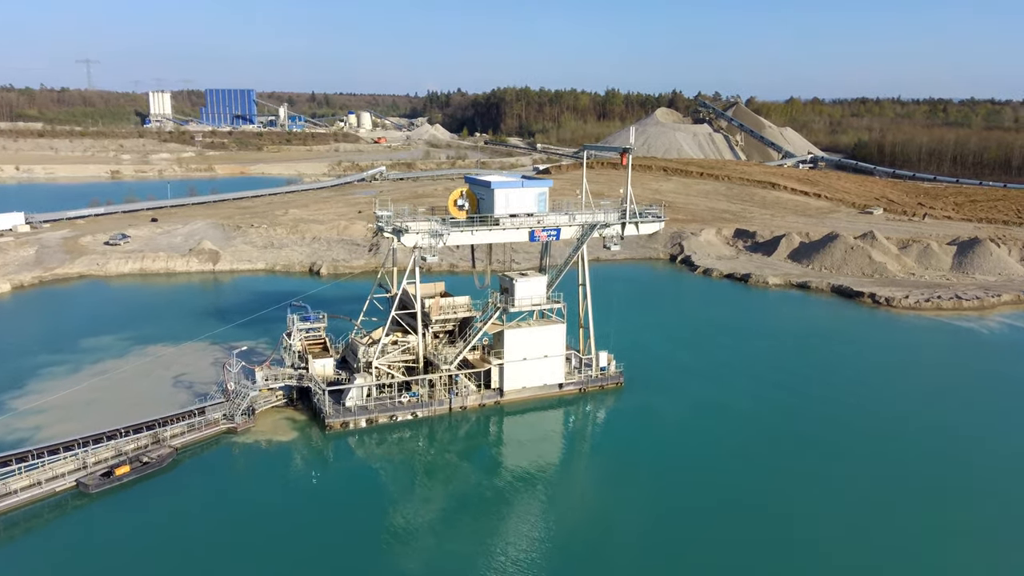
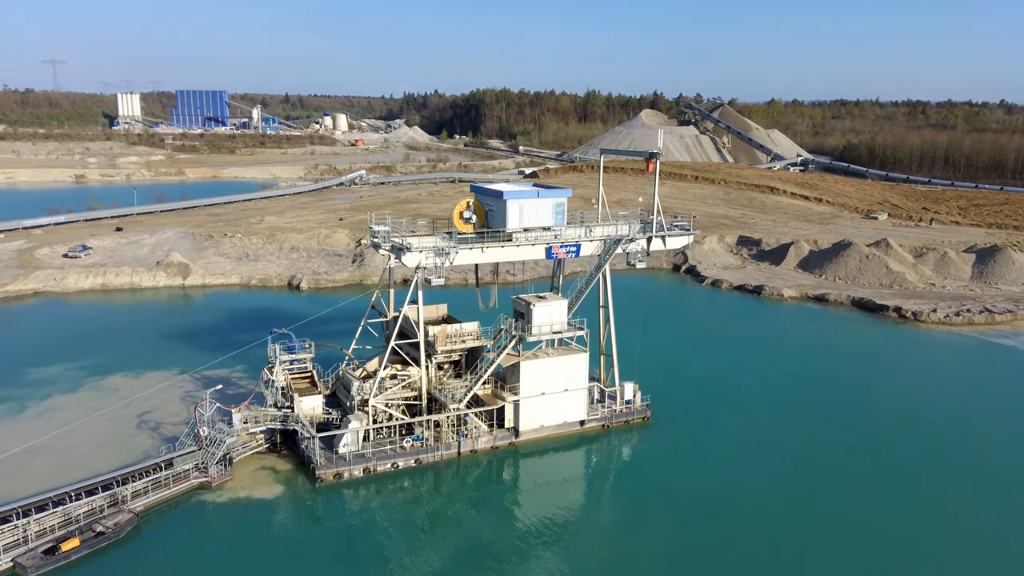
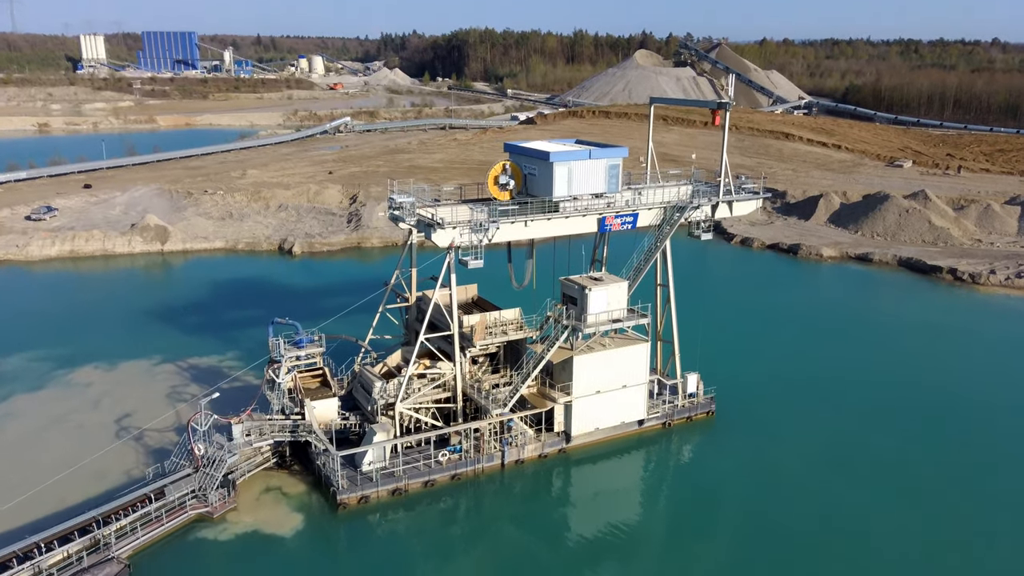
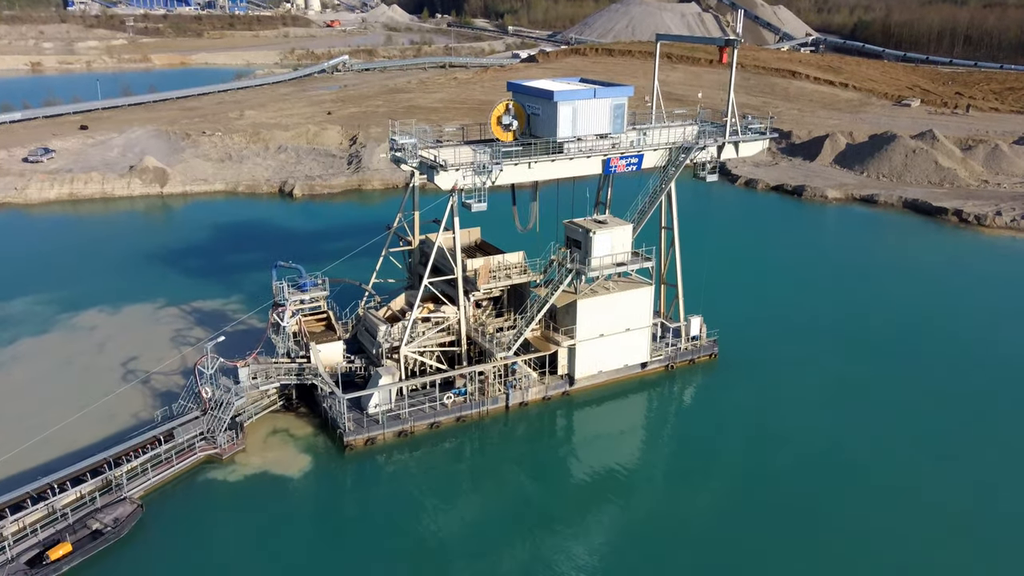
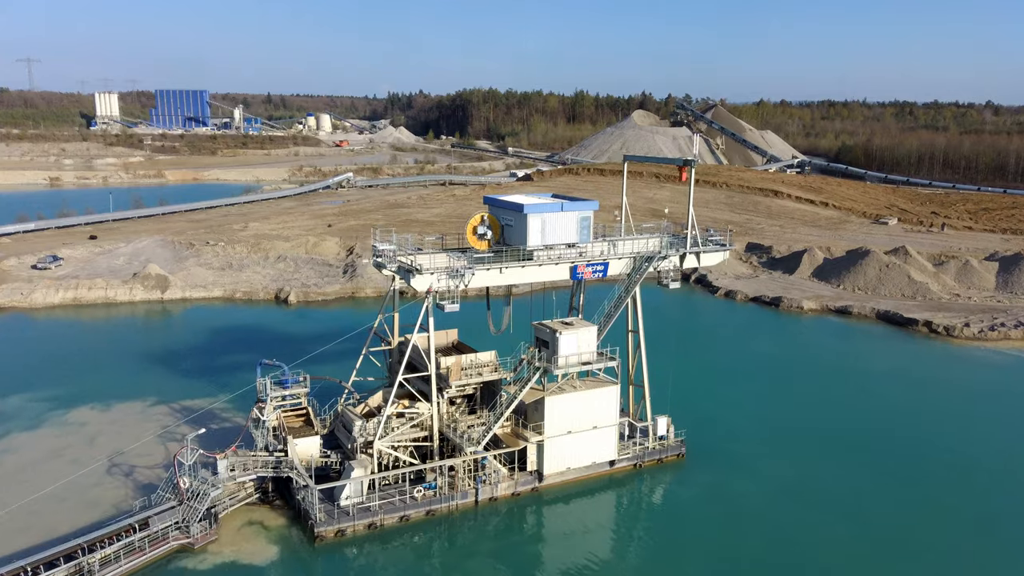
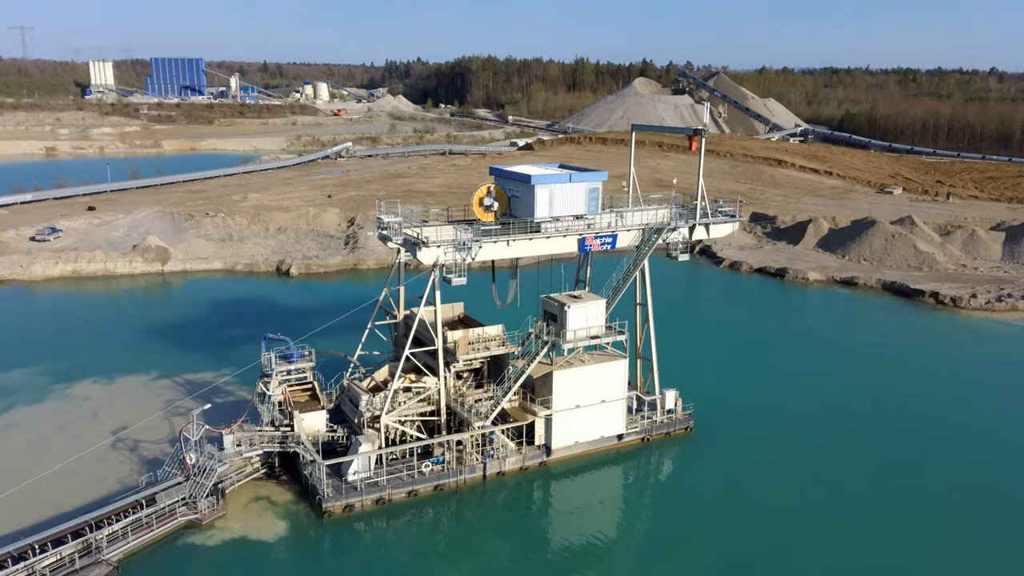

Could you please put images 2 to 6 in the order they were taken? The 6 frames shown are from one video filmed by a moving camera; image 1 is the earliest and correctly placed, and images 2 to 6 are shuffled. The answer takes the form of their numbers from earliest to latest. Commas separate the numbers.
2, 5, 6, 3, 4
